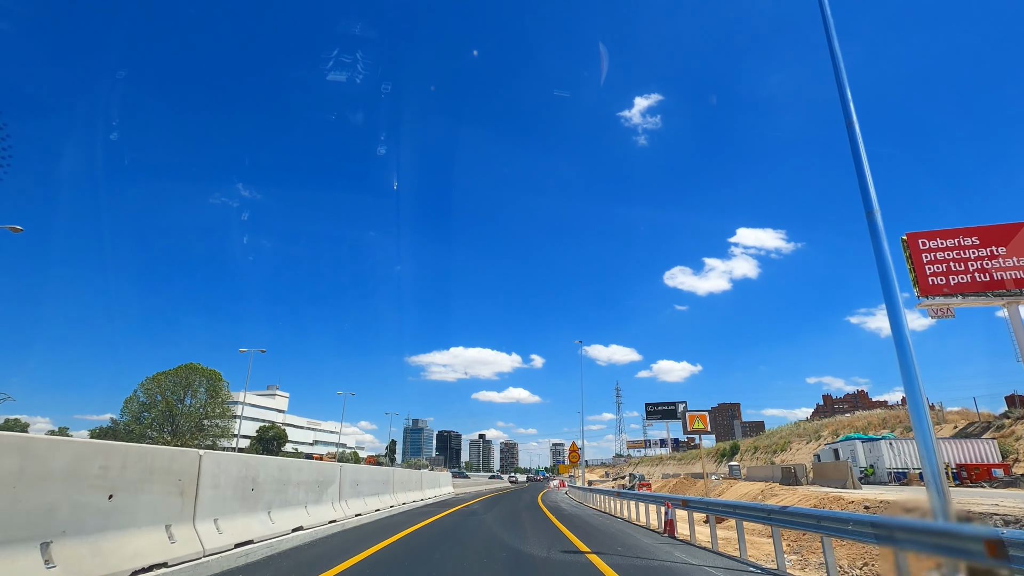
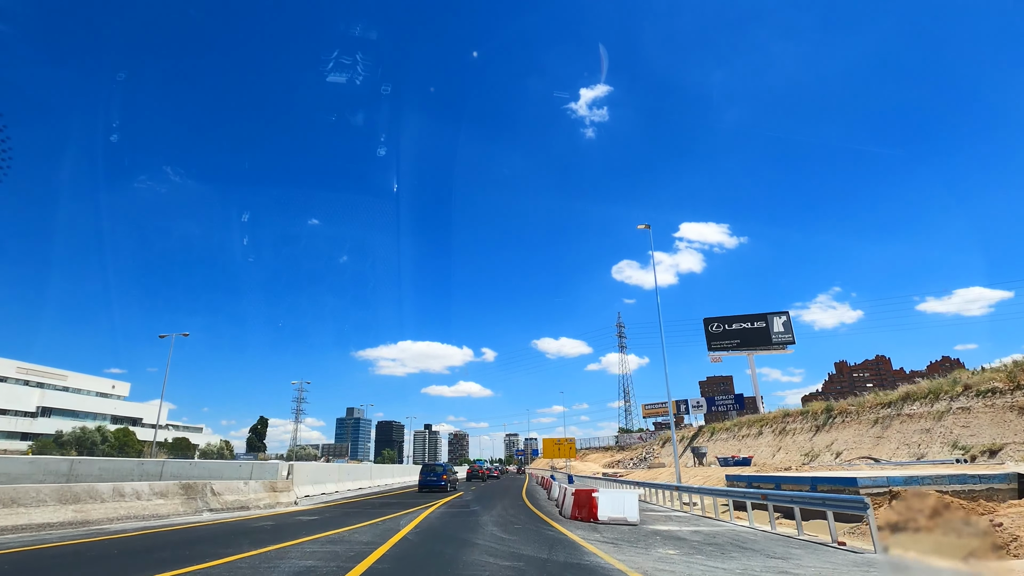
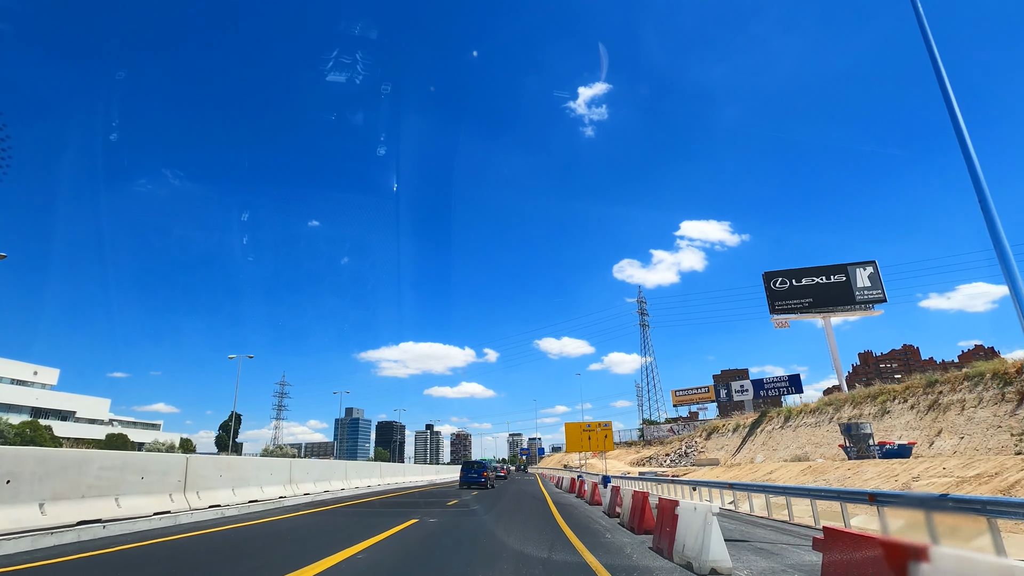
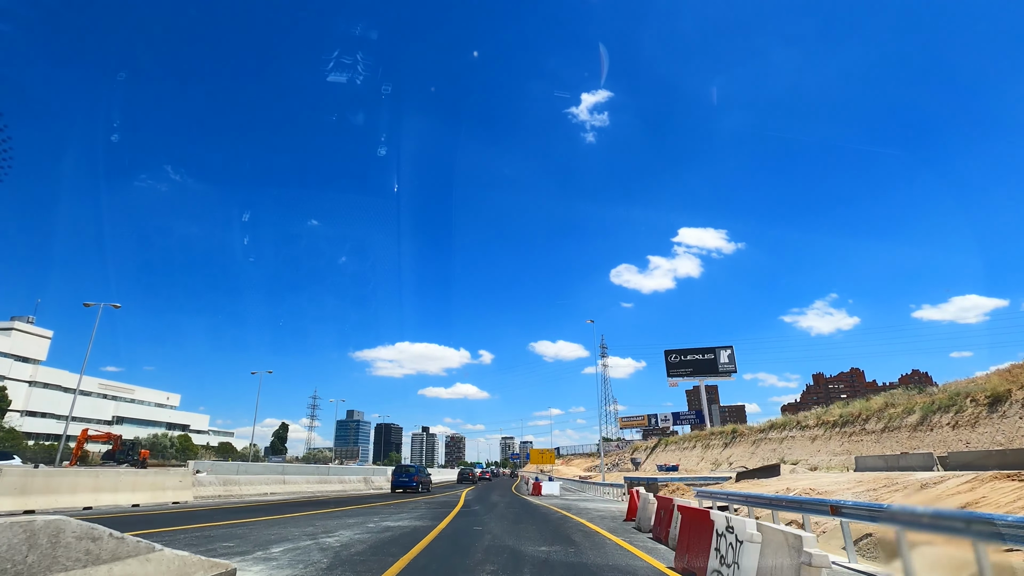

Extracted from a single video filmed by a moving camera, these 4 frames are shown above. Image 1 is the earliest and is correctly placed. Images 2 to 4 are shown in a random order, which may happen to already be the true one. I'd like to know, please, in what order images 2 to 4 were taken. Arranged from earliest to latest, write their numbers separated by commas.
4, 2, 3
